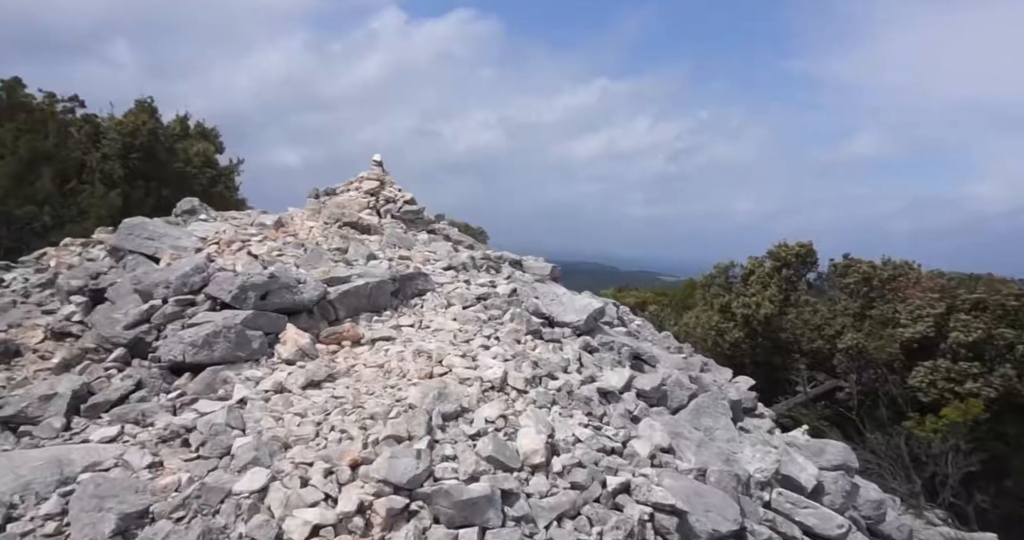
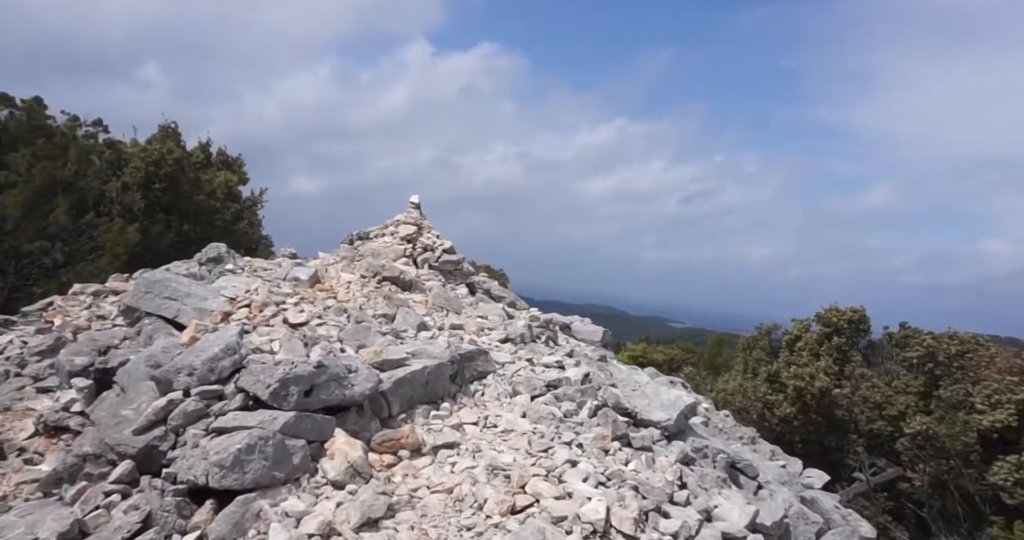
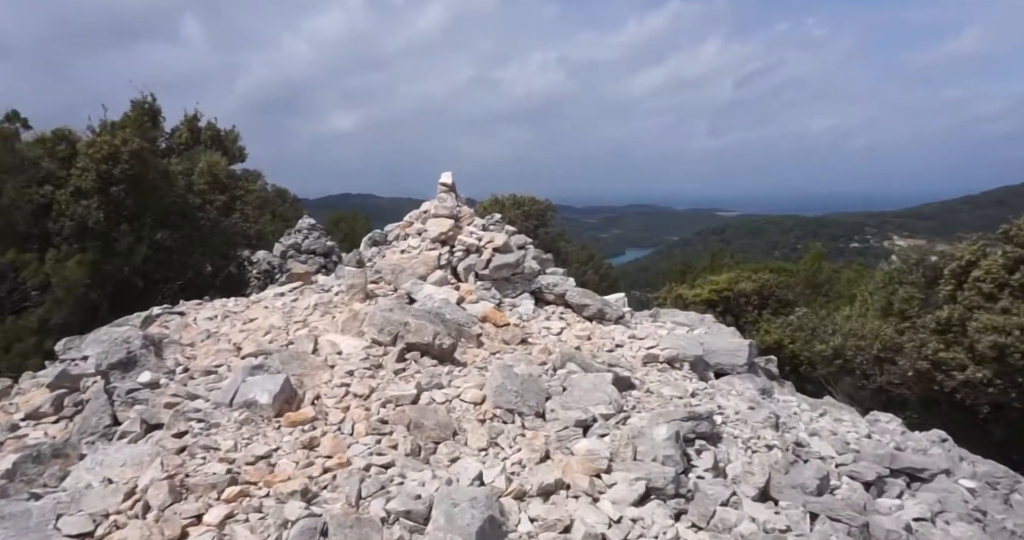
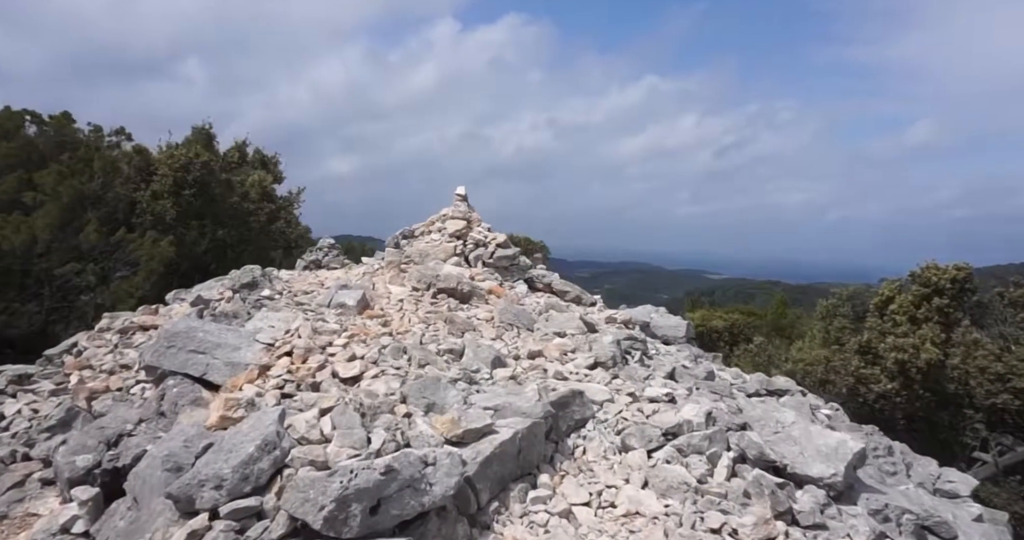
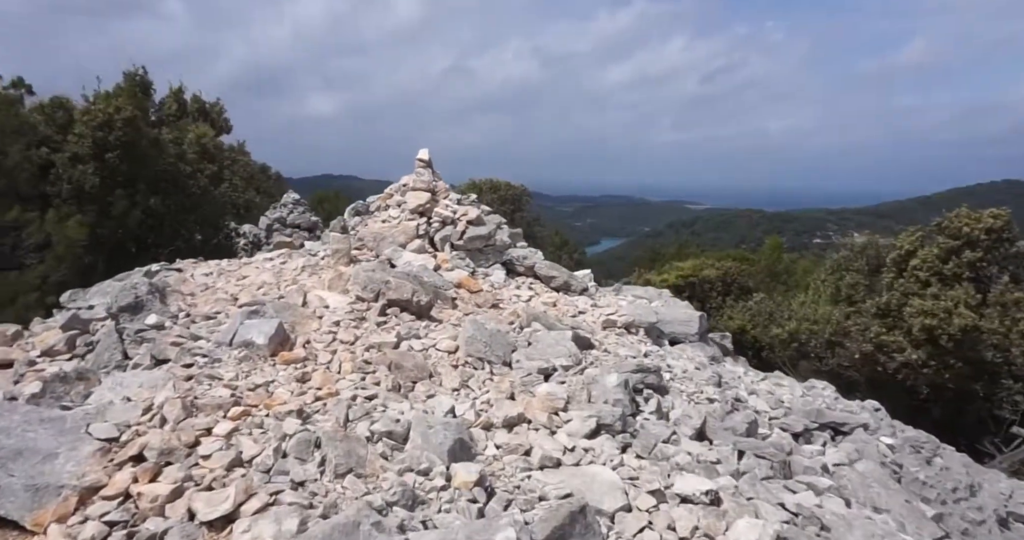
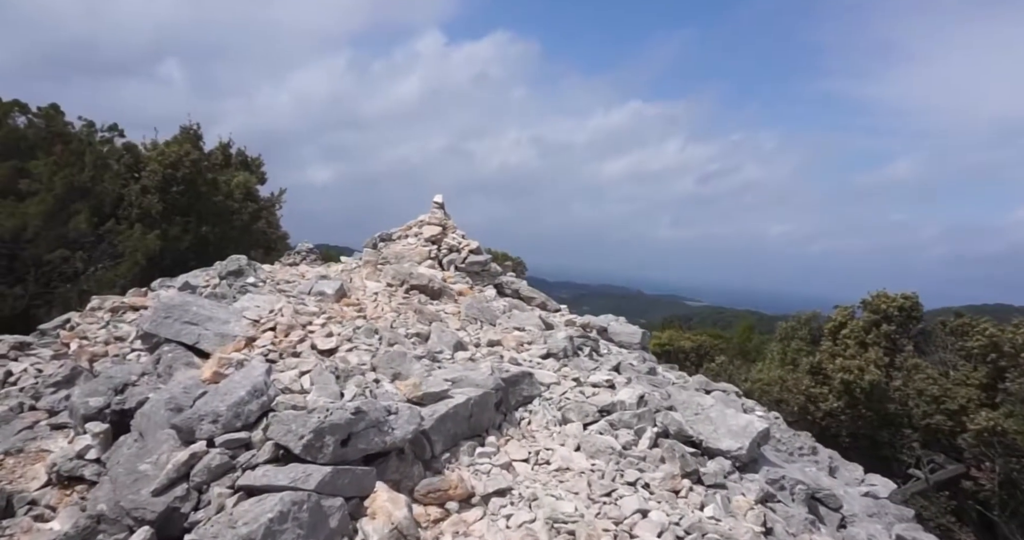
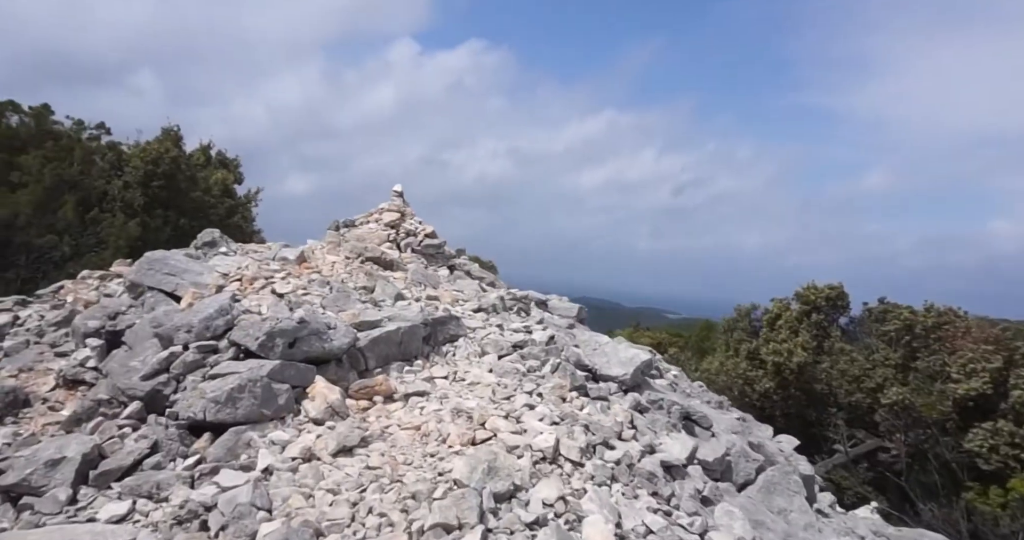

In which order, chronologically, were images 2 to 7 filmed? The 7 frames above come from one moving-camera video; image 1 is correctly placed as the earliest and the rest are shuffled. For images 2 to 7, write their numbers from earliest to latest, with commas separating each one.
7, 2, 6, 4, 5, 3
